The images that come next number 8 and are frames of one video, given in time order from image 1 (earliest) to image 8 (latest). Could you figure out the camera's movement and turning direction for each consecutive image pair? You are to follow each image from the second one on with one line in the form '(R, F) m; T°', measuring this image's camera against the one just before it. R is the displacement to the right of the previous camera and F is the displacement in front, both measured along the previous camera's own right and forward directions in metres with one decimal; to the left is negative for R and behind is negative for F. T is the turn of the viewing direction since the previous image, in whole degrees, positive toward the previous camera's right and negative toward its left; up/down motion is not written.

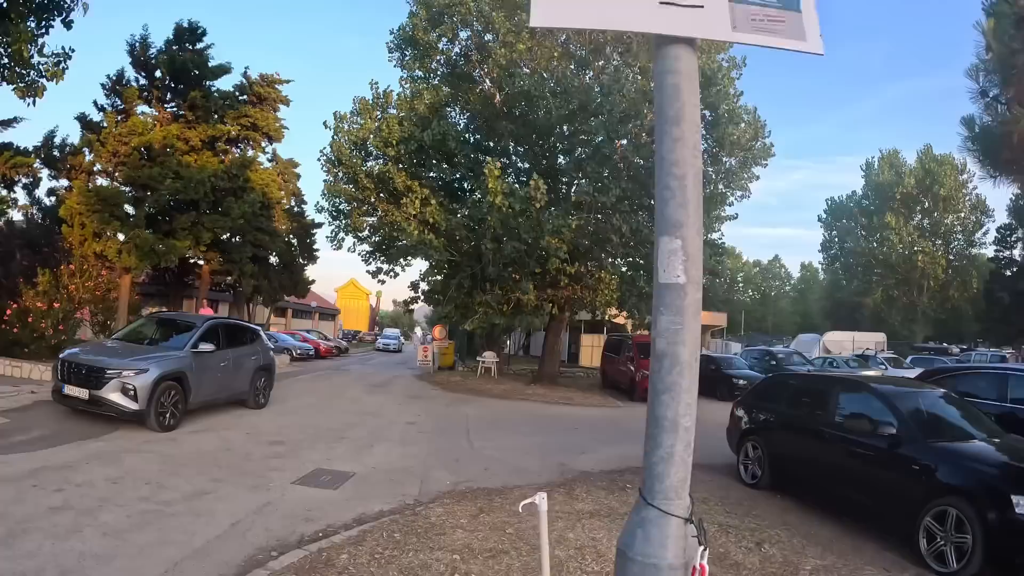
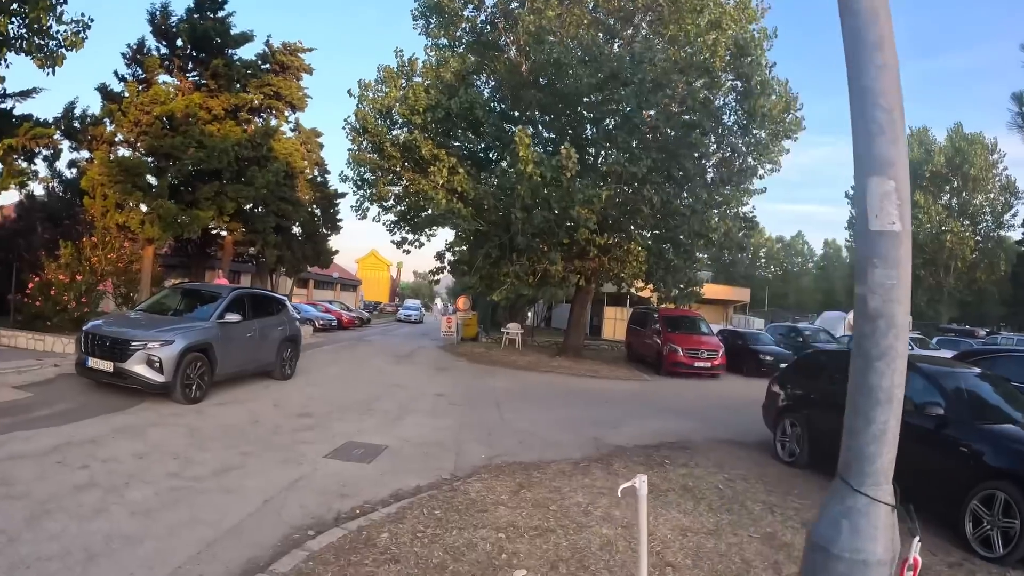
(-0.2, +0.2) m; -1°
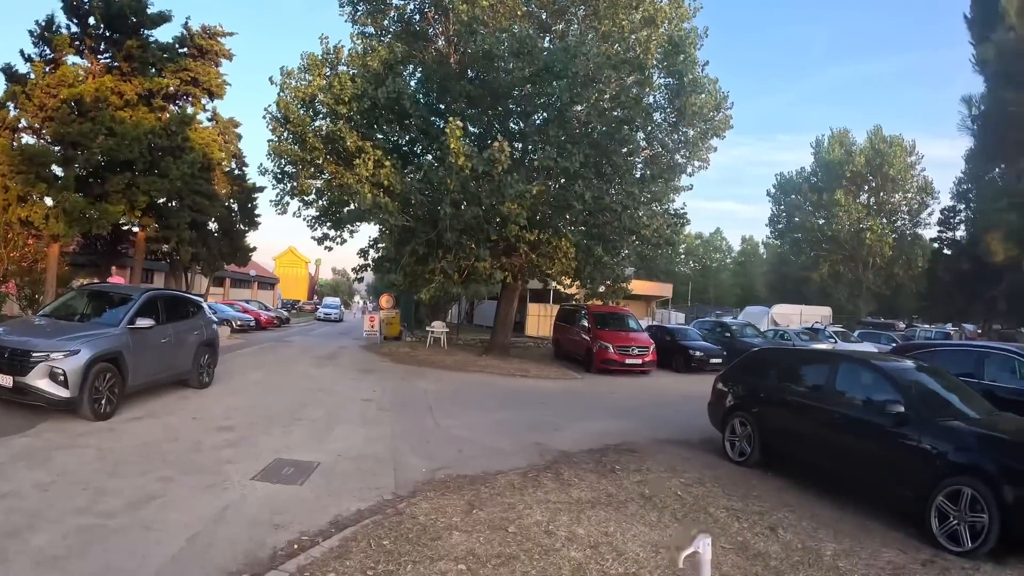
(-0.2, +0.5) m; +6°
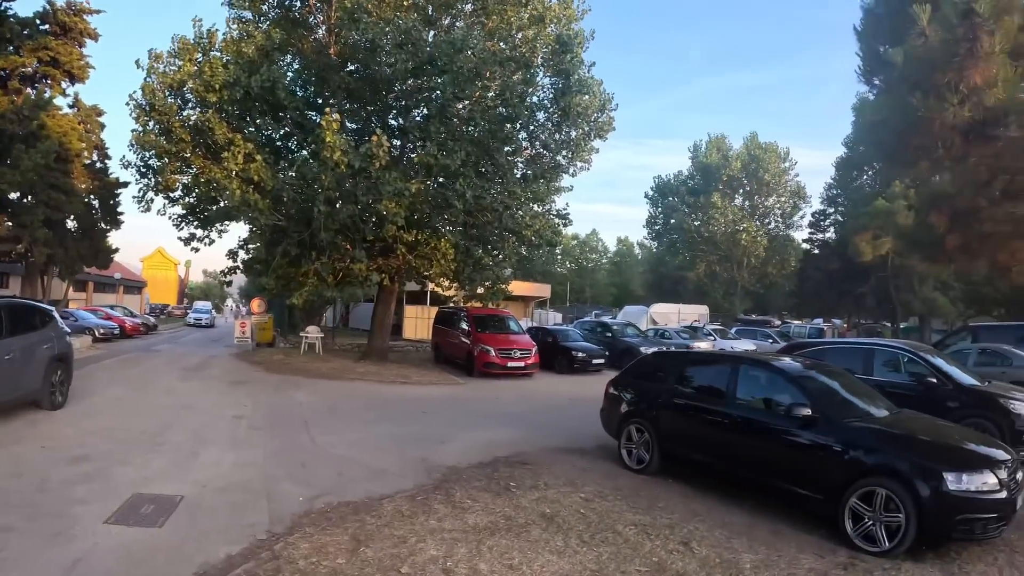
(-0.1, +0.5) m; +9°
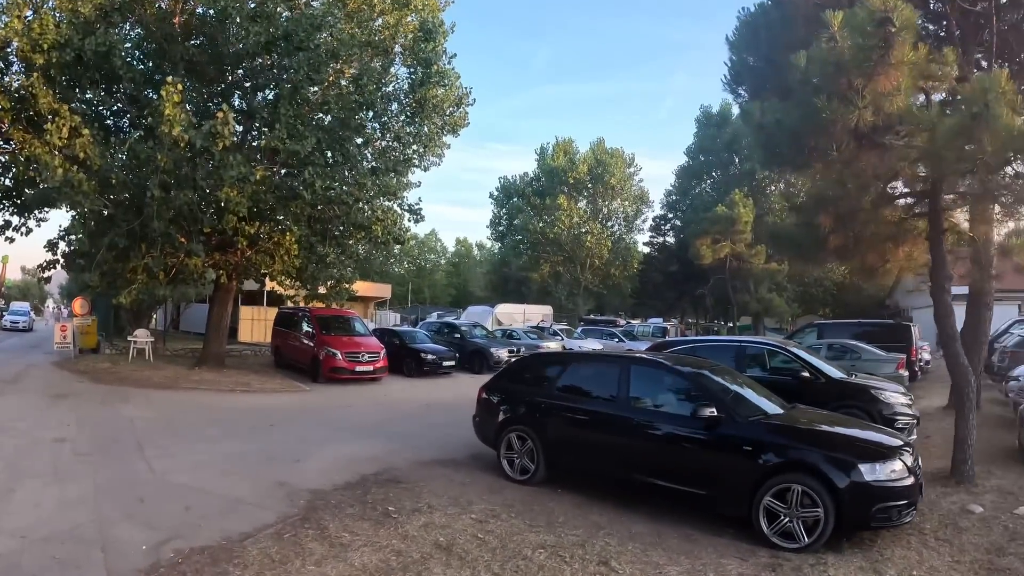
(-0.4, +0.8) m; +12°
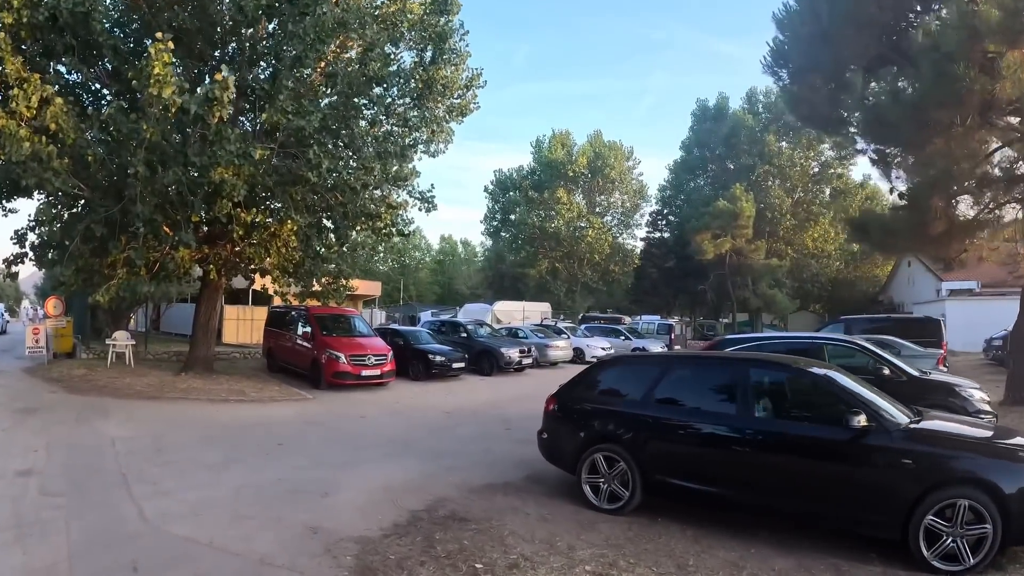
(-0.9, +1.7) m; +2°
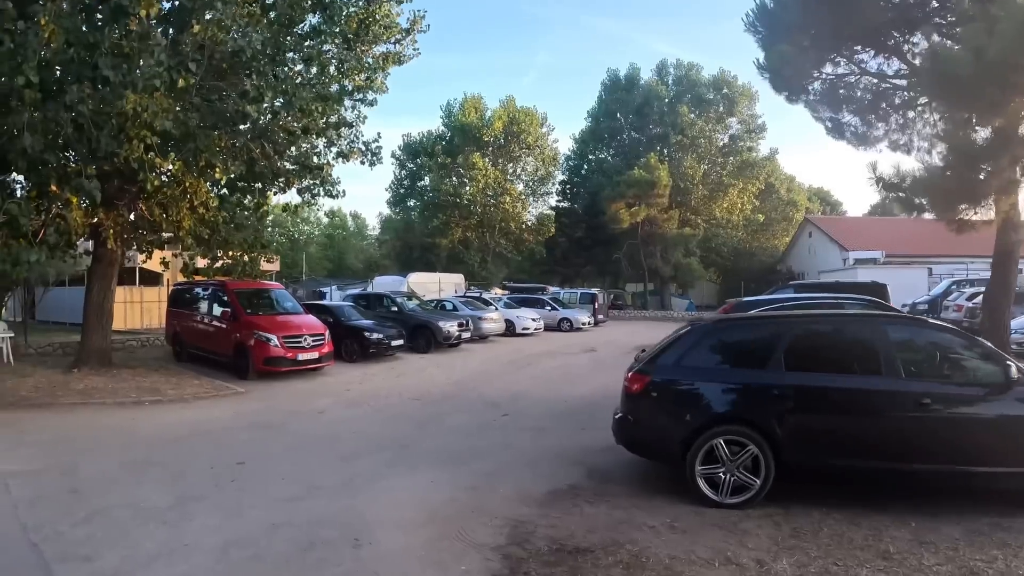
(-1.5, +2.3) m; +9°
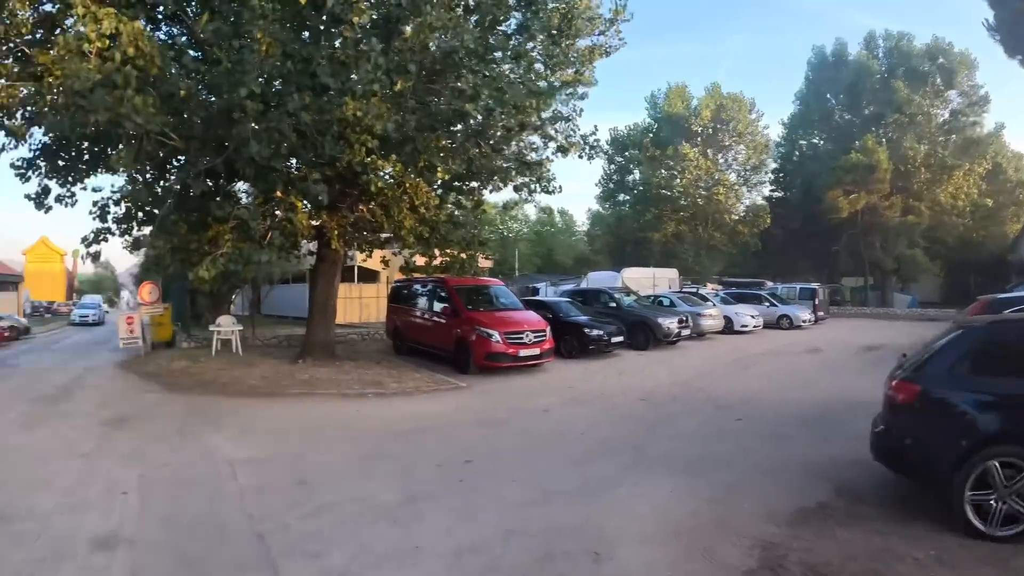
(-0.5, +0.9) m; -14°
